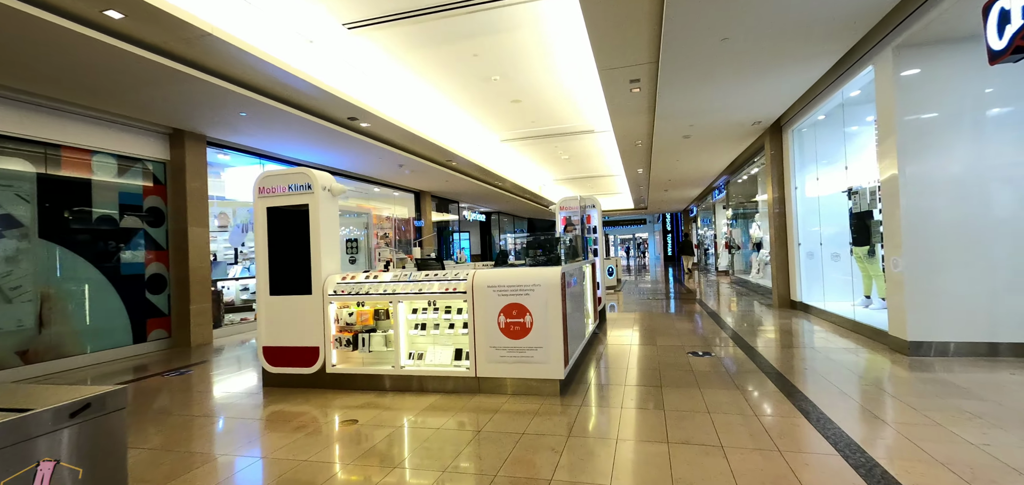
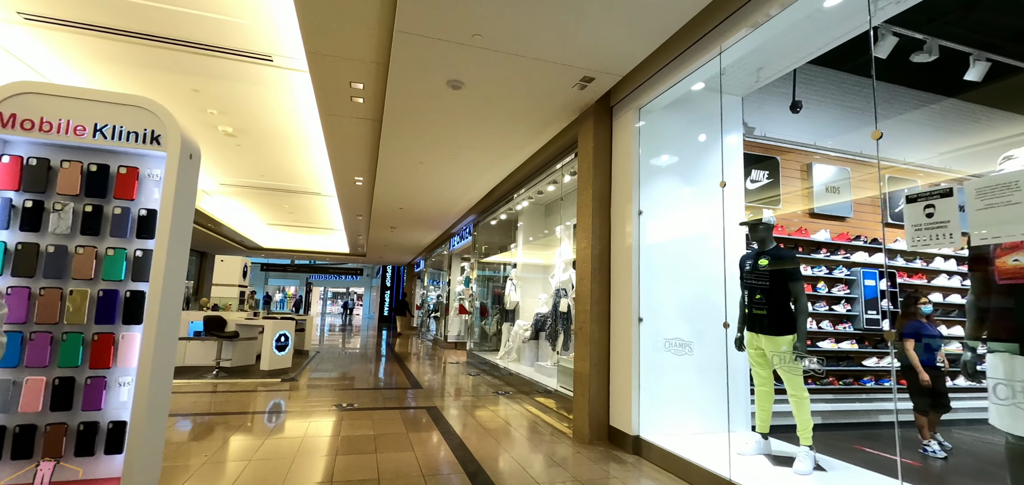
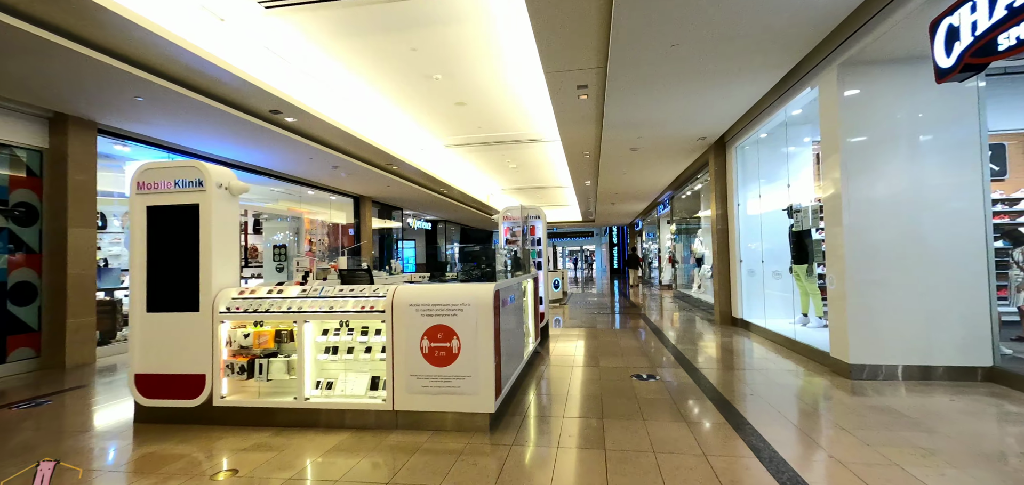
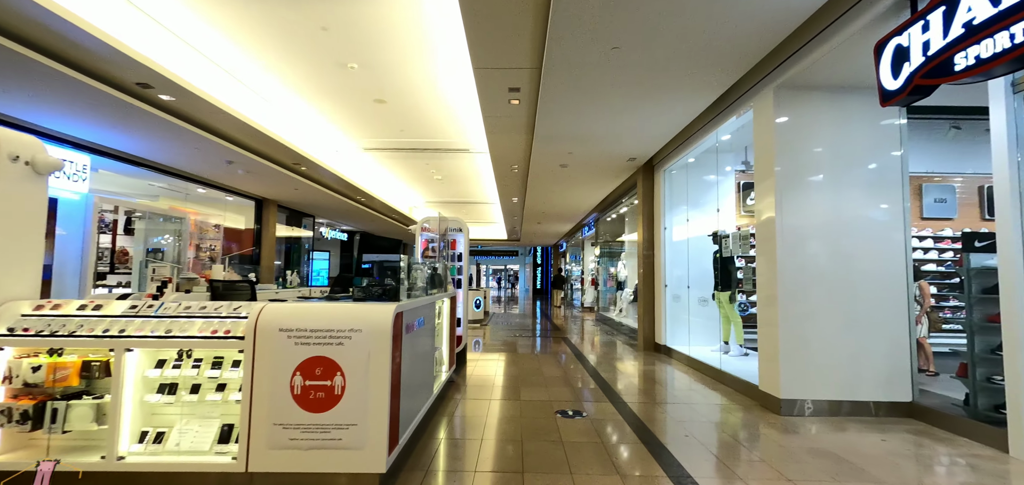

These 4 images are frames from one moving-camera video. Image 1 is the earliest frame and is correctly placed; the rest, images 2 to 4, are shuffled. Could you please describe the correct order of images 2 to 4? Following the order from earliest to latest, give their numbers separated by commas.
3, 4, 2
